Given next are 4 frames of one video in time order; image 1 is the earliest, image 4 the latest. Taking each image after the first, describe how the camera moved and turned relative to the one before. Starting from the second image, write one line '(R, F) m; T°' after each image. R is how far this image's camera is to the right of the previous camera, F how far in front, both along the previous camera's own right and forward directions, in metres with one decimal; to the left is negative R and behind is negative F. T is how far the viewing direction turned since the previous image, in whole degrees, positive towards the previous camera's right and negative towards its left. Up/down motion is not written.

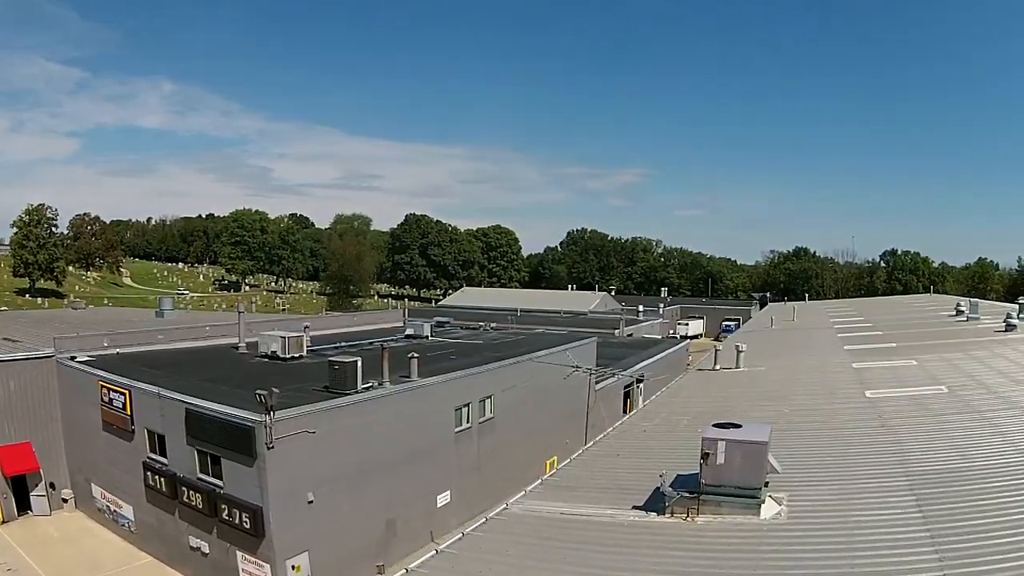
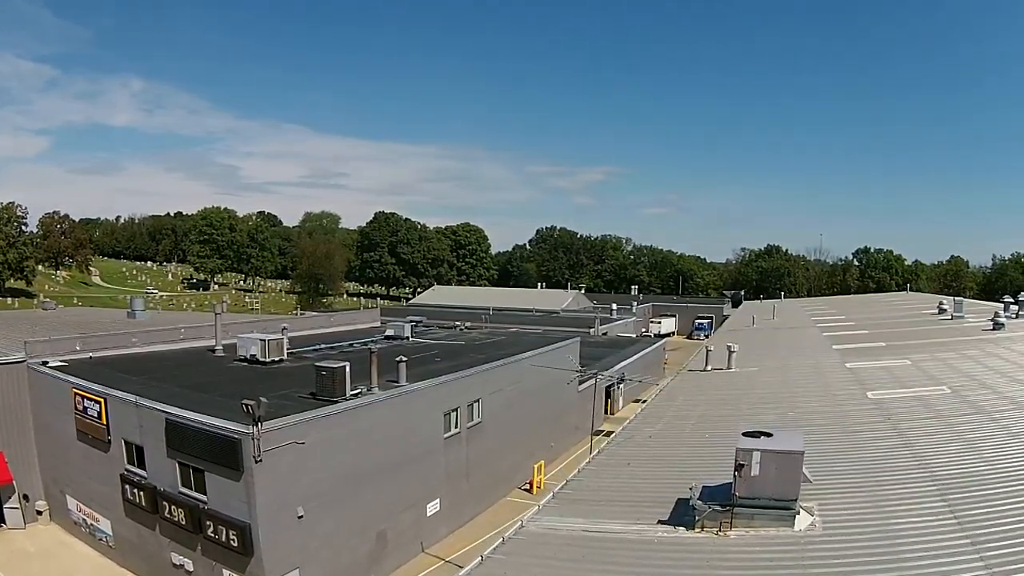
(-0.5, +0.7) m; +2°
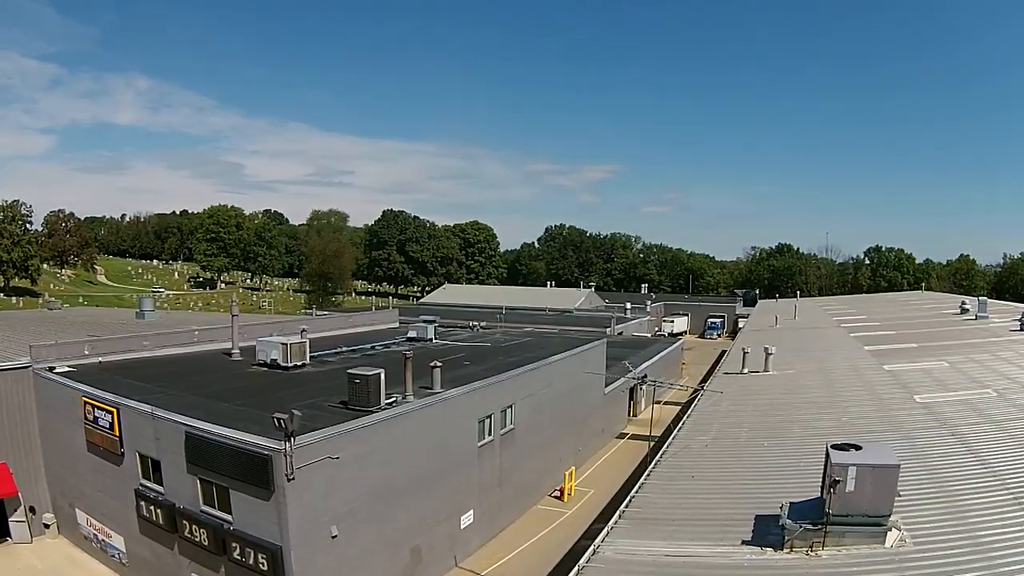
(-0.8, +0.9) m; 0°
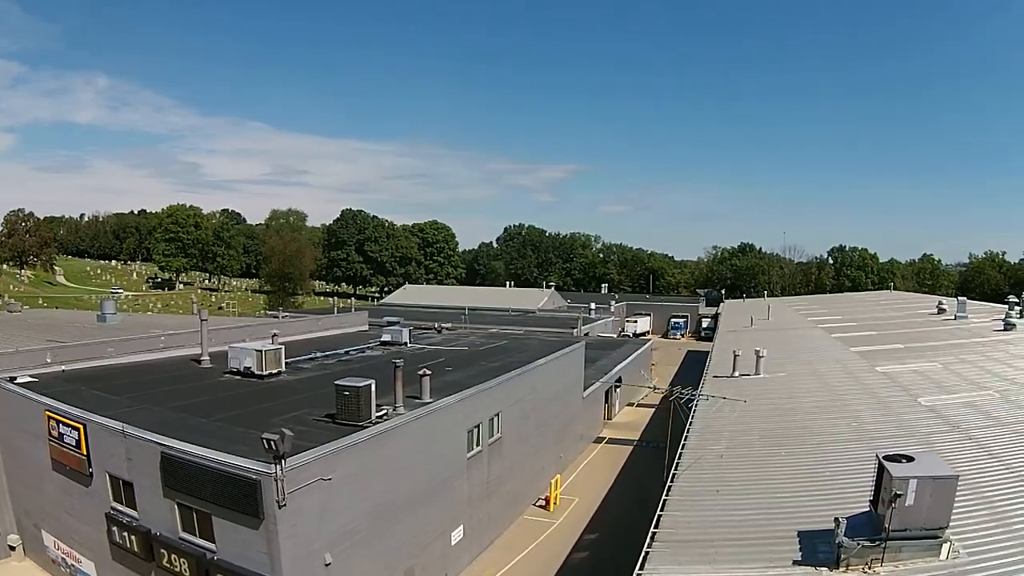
(-0.6, +0.8) m; +2°
